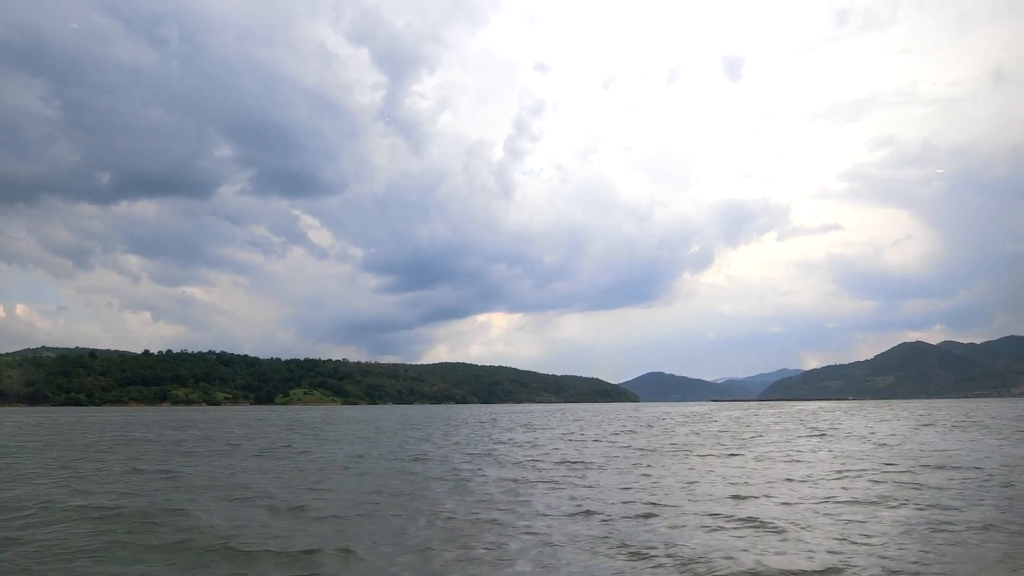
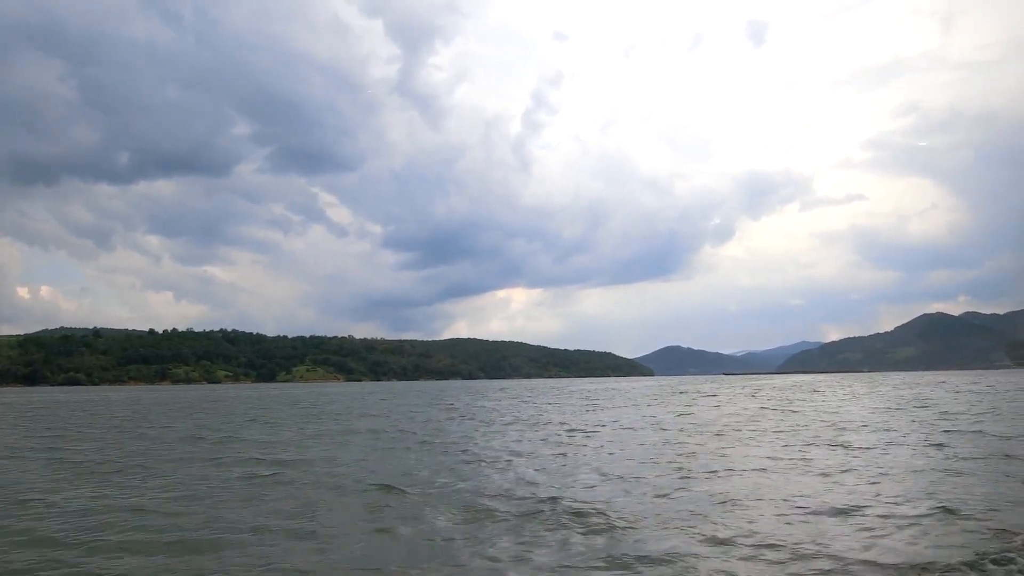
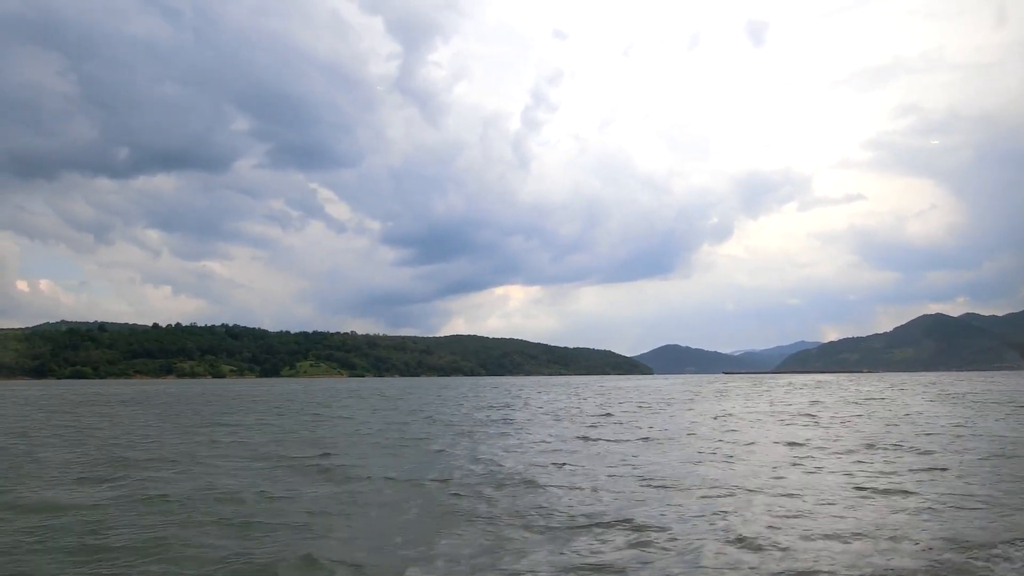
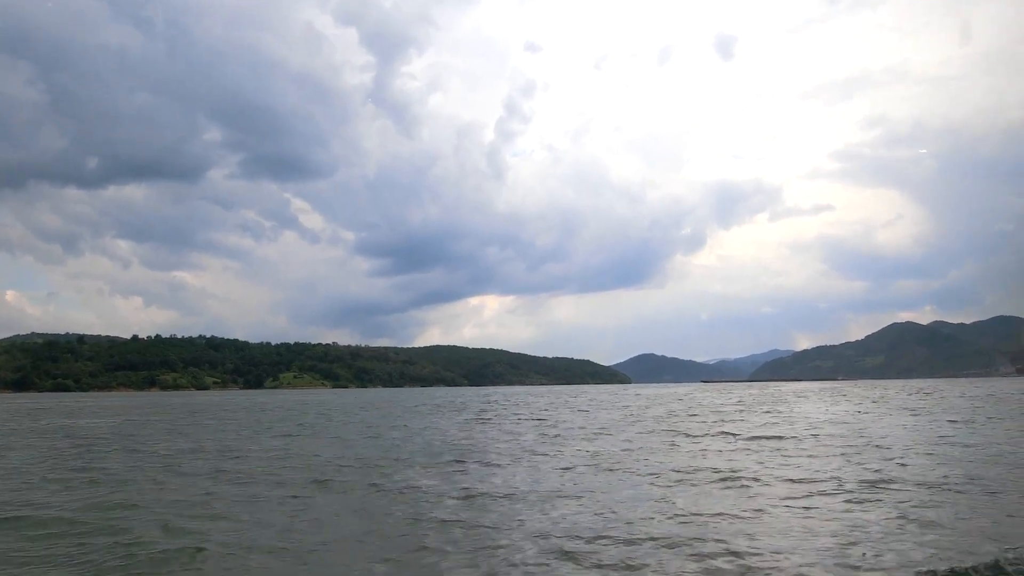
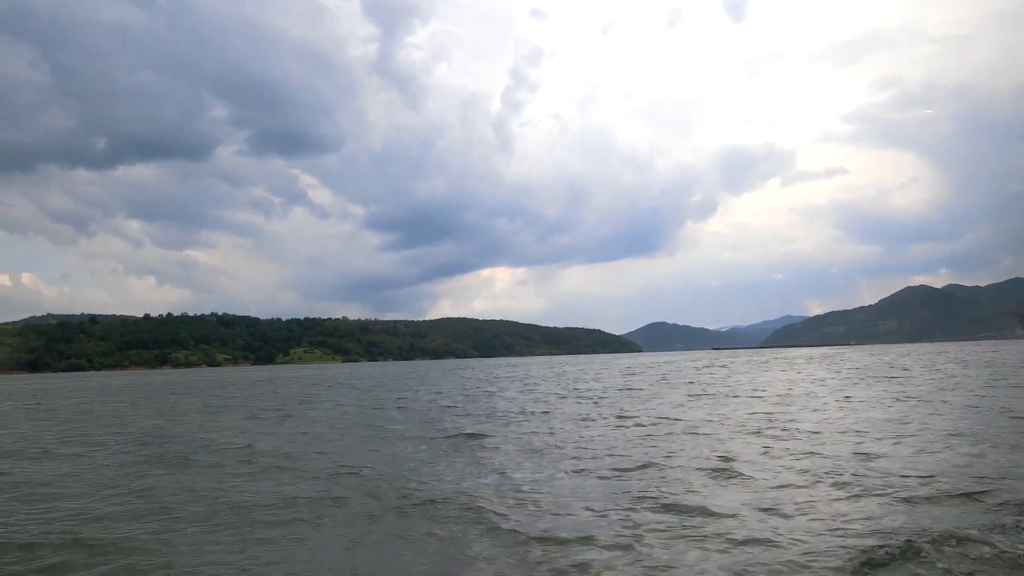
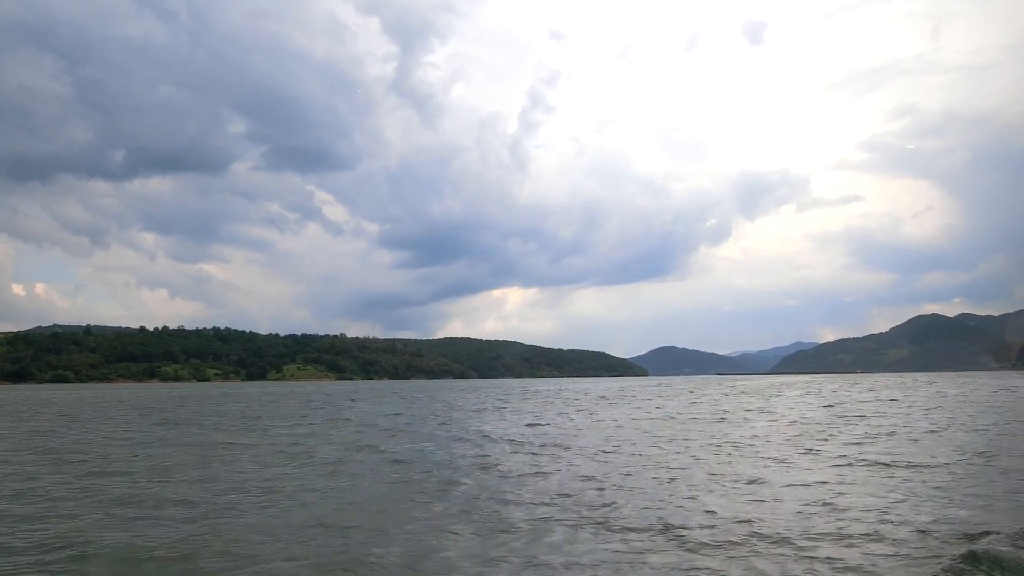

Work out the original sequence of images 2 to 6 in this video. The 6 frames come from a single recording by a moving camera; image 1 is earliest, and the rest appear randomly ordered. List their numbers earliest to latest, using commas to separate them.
4, 5, 3, 2, 6
